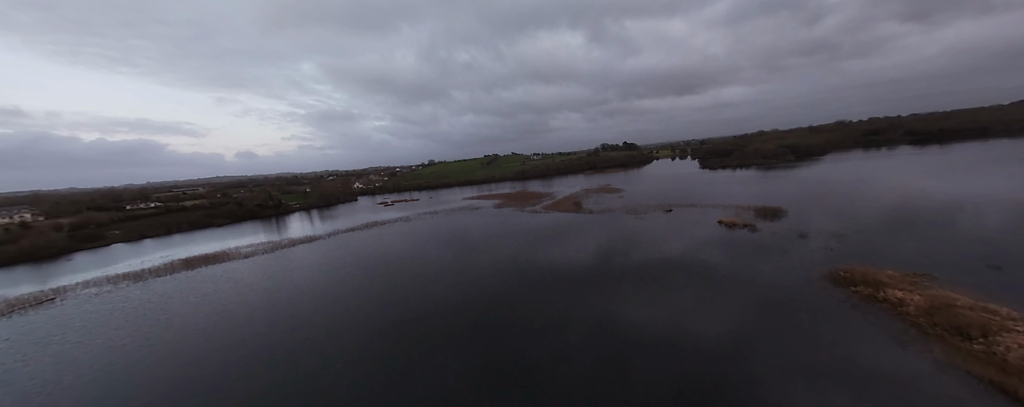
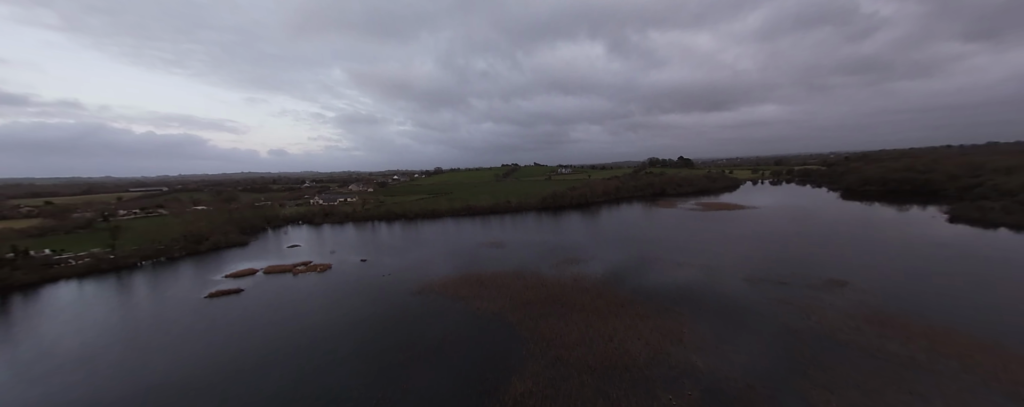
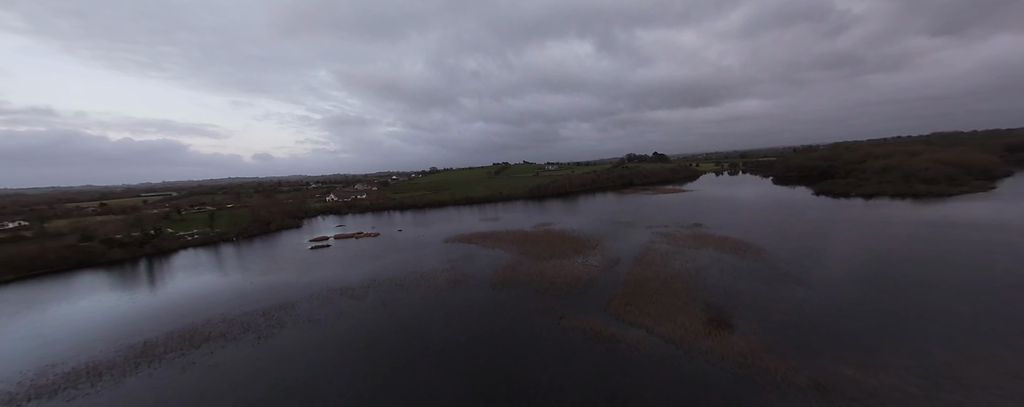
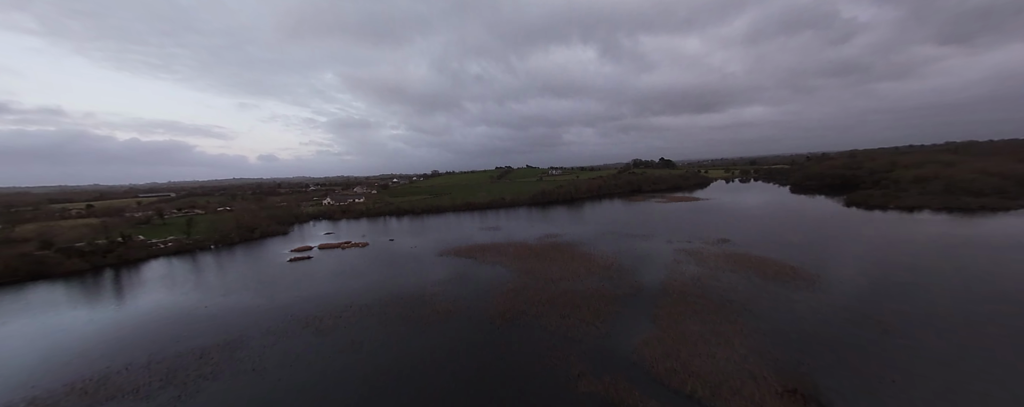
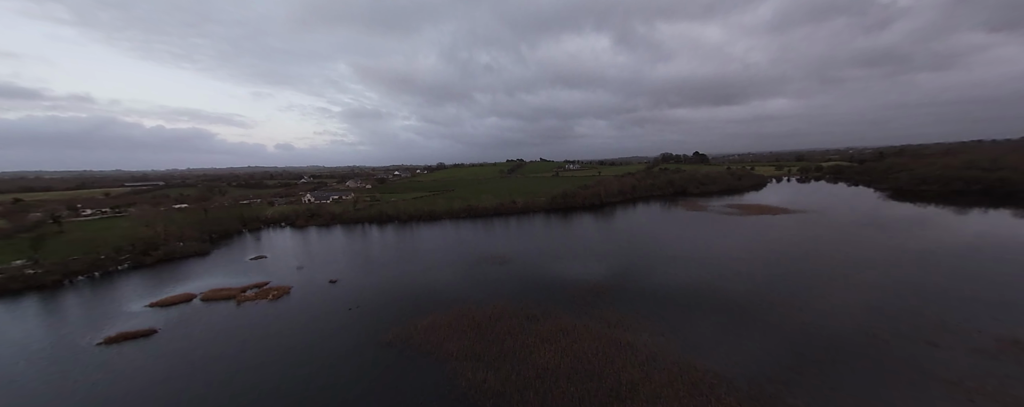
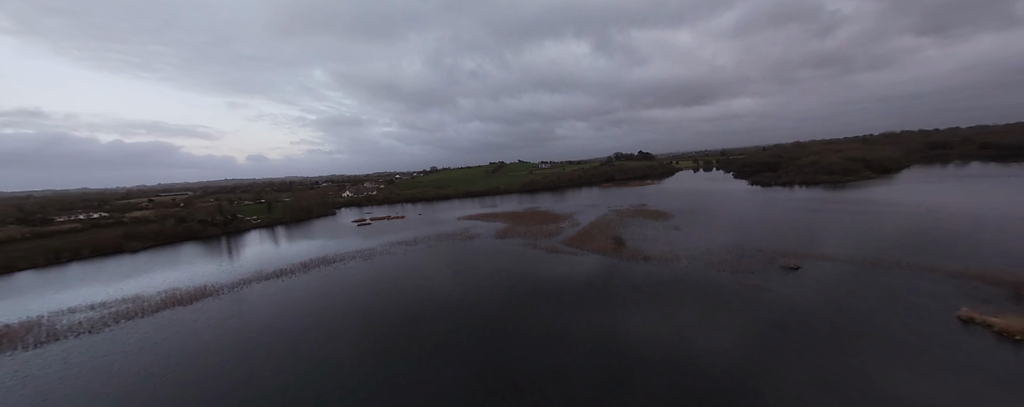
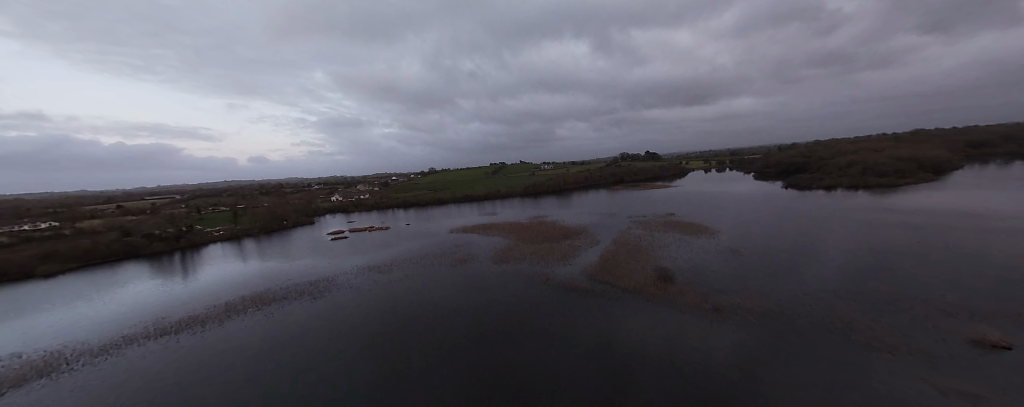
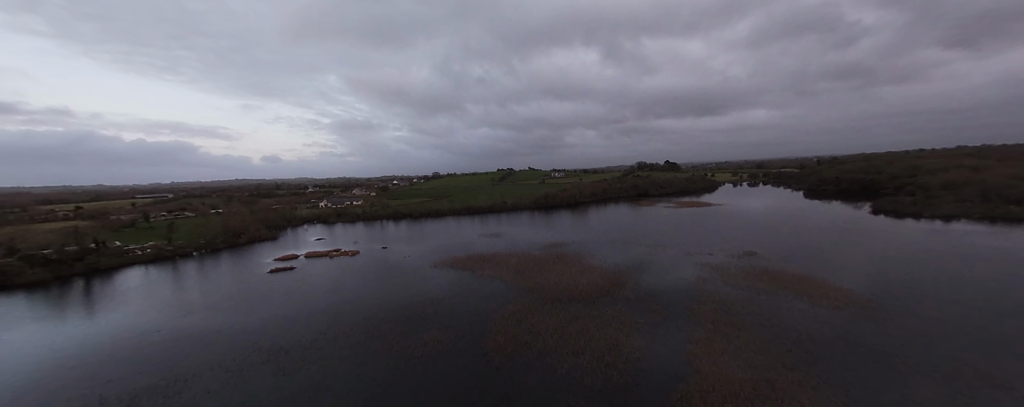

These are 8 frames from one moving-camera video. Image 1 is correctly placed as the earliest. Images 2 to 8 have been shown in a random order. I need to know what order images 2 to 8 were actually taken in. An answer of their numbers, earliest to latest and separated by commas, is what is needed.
6, 7, 3, 4, 8, 2, 5
